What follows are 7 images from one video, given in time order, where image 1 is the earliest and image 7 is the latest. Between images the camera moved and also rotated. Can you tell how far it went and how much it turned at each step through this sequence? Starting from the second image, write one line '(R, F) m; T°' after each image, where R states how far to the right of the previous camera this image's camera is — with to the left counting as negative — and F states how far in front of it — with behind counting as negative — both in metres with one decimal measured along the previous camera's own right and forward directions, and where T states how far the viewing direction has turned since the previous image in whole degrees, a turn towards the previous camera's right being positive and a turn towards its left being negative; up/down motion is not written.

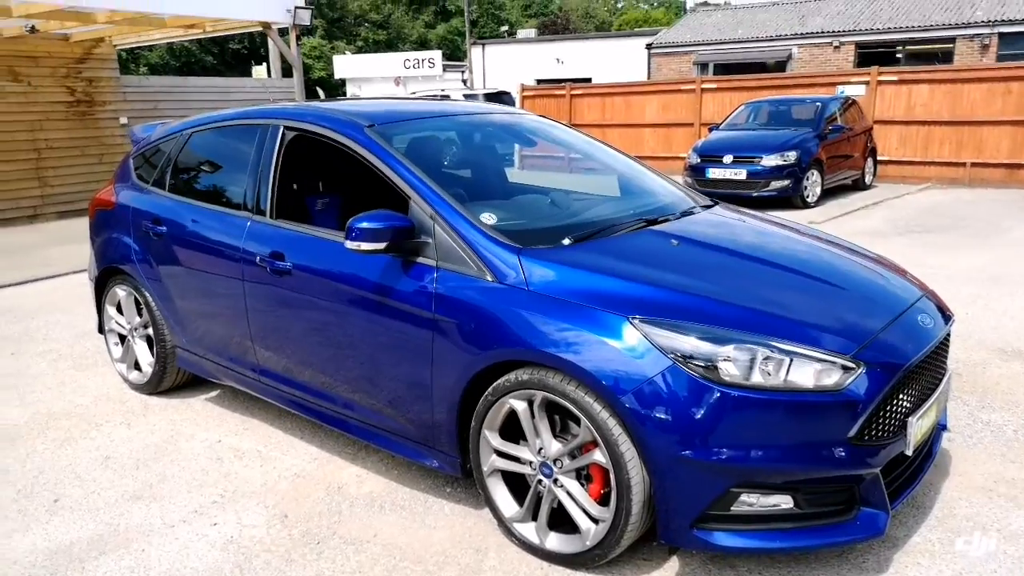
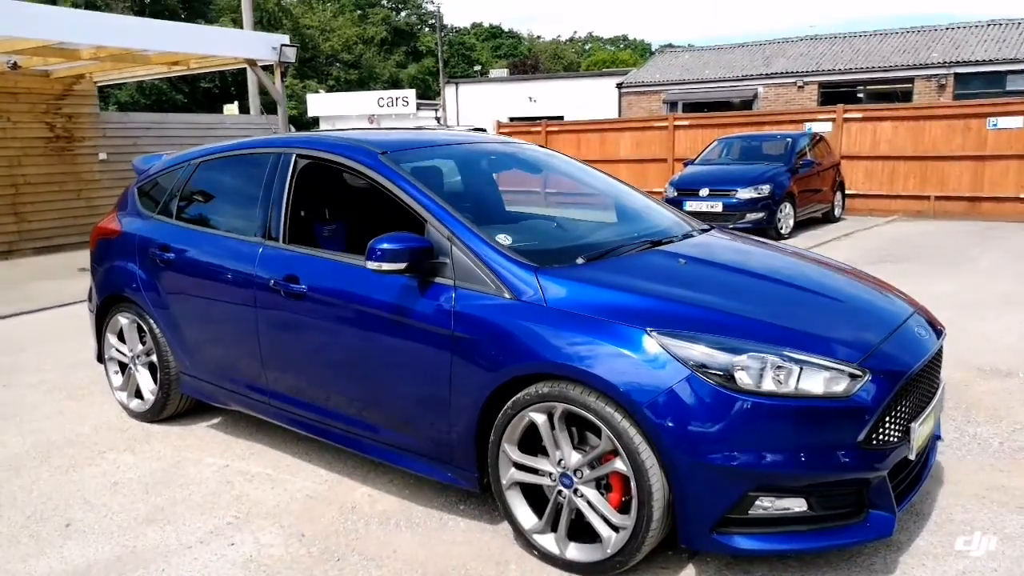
(-0.2, -0.1) m; +2°
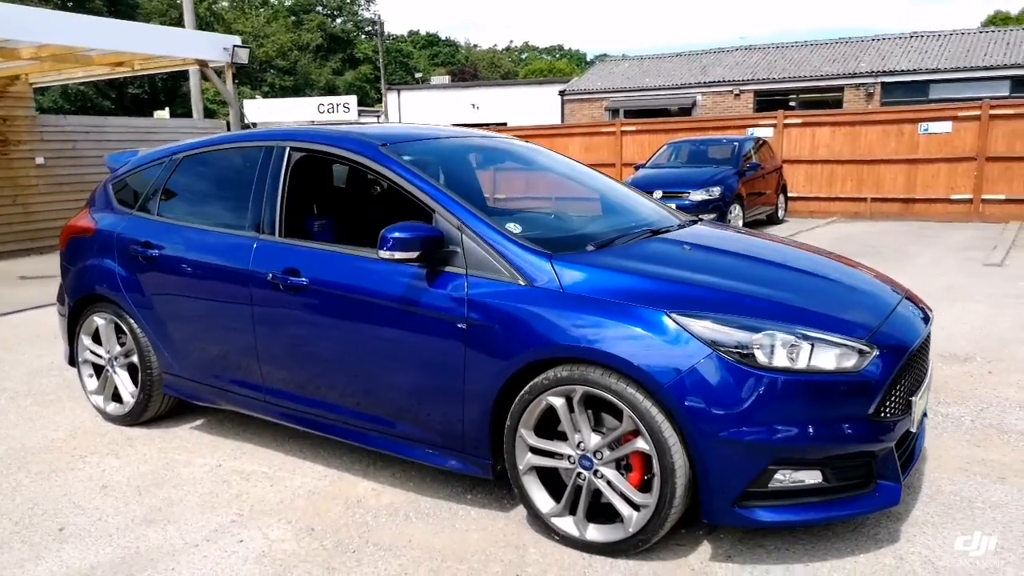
(-0.3, 0.0) m; +4°
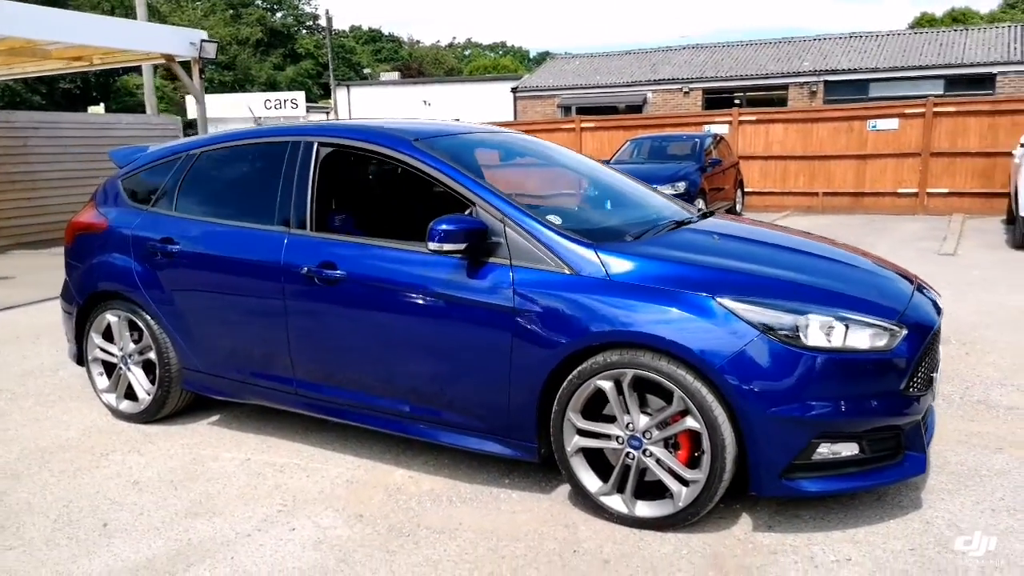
(-0.4, -0.1) m; +4°
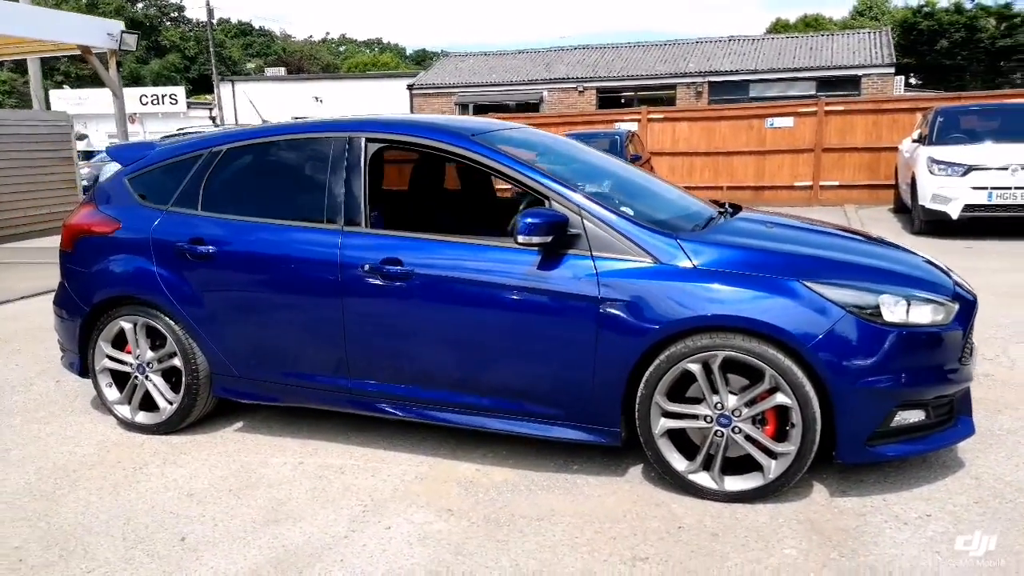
(-0.9, 0.0) m; +9°
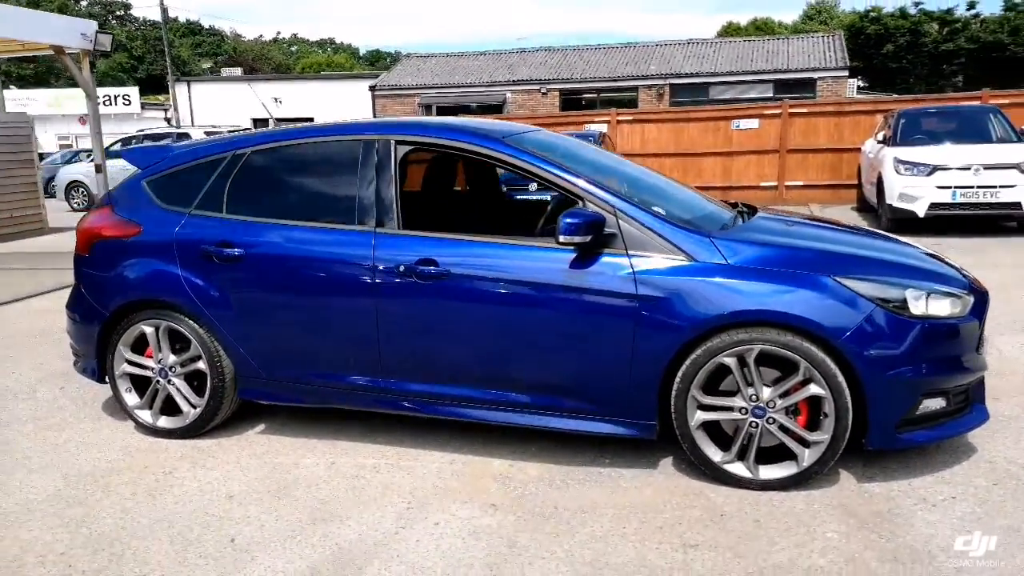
(-0.4, -0.1) m; +3°
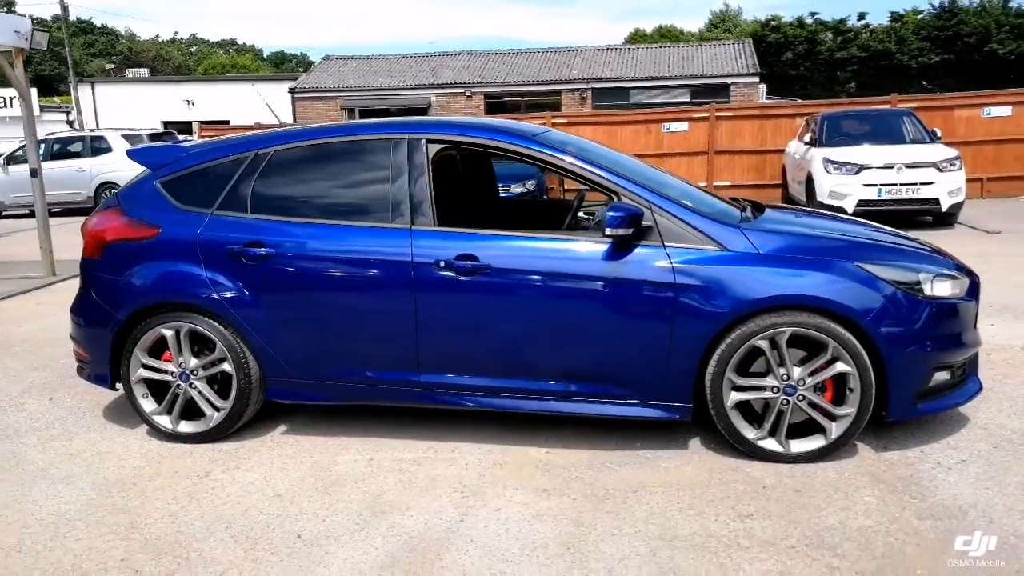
(-0.6, -0.1) m; +6°
